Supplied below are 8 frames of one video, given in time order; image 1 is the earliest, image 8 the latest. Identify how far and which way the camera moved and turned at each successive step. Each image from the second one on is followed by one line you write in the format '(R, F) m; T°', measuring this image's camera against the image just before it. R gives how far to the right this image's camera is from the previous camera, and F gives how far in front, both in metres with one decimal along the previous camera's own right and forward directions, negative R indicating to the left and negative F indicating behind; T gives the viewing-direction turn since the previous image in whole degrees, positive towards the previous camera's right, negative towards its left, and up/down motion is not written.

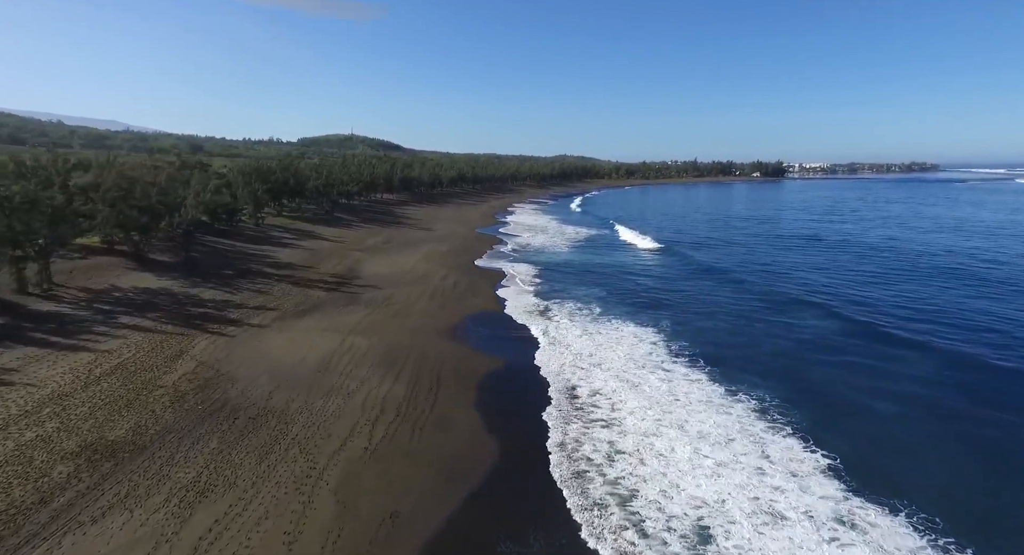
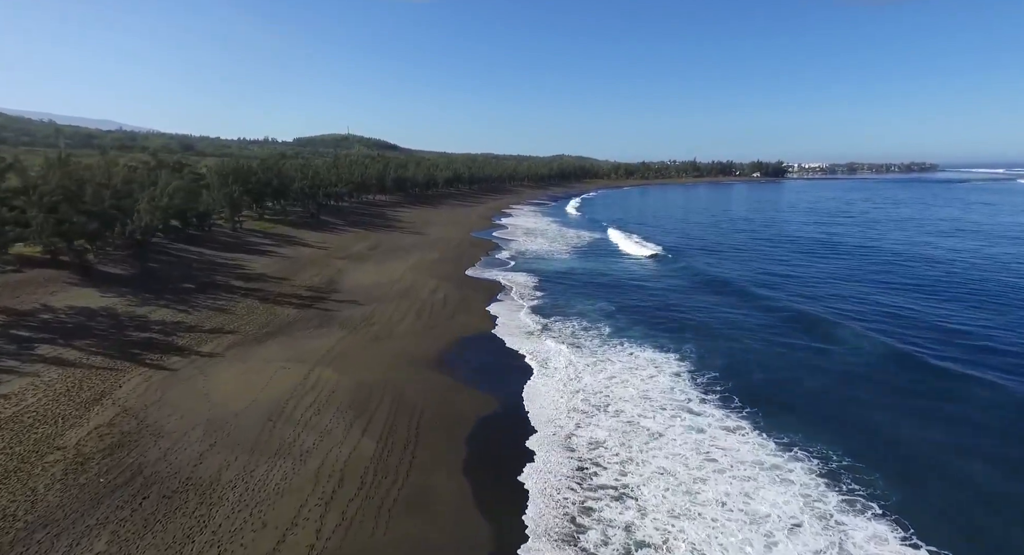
(0.0, +3.3) m; 0°
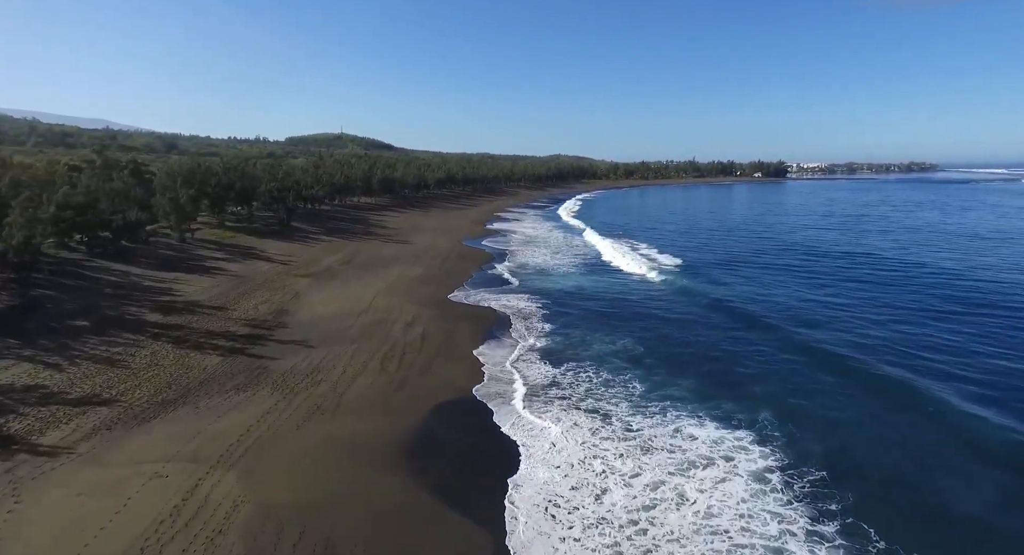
(-0.1, +6.3) m; 0°
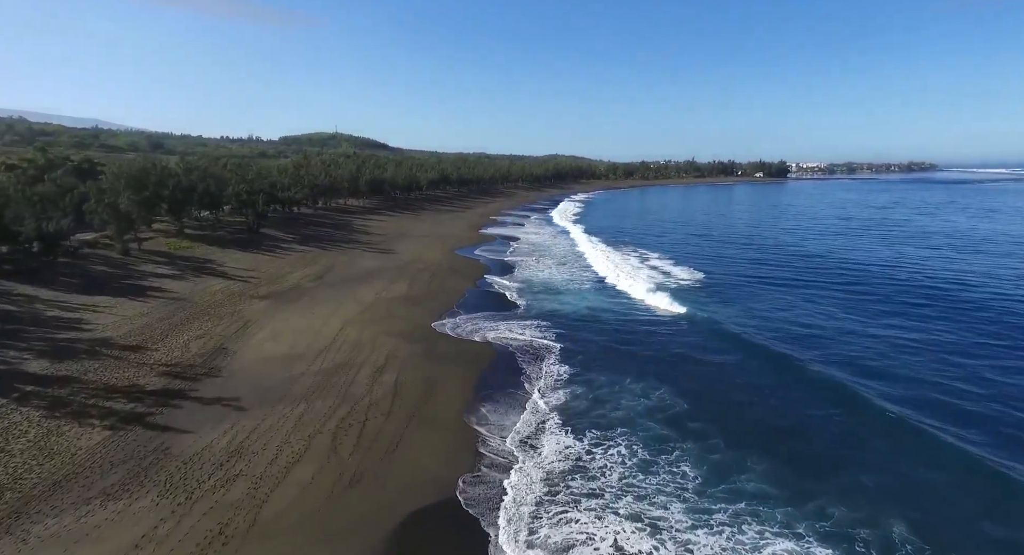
(-0.1, +5.3) m; 0°
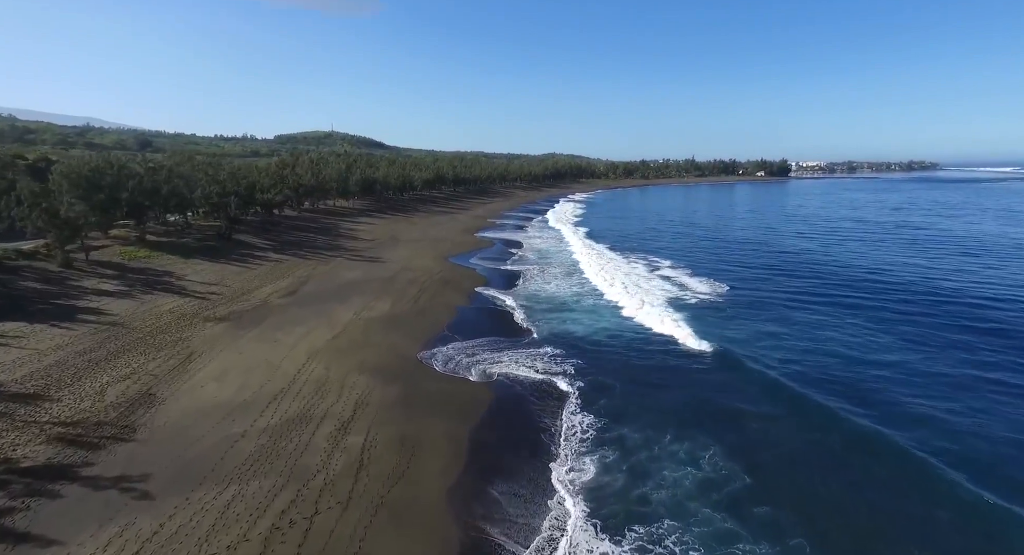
(-0.1, +4.0) m; 0°
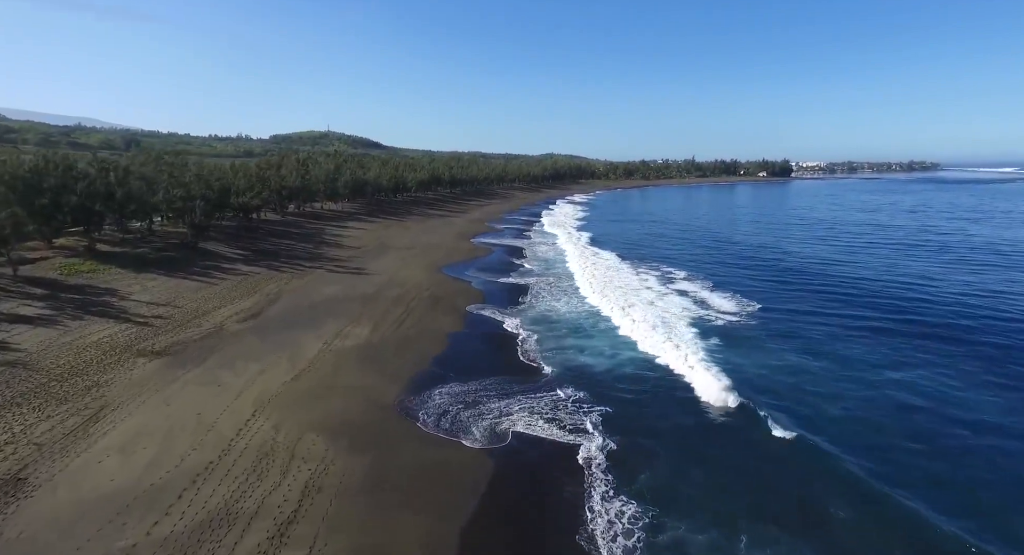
(-0.1, +4.1) m; 0°
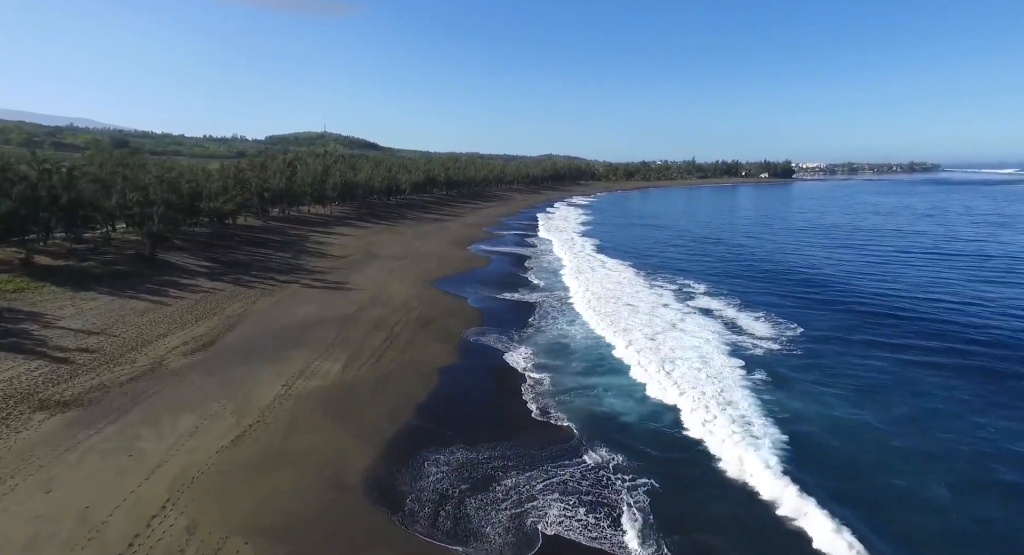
(-0.1, +3.9) m; 0°
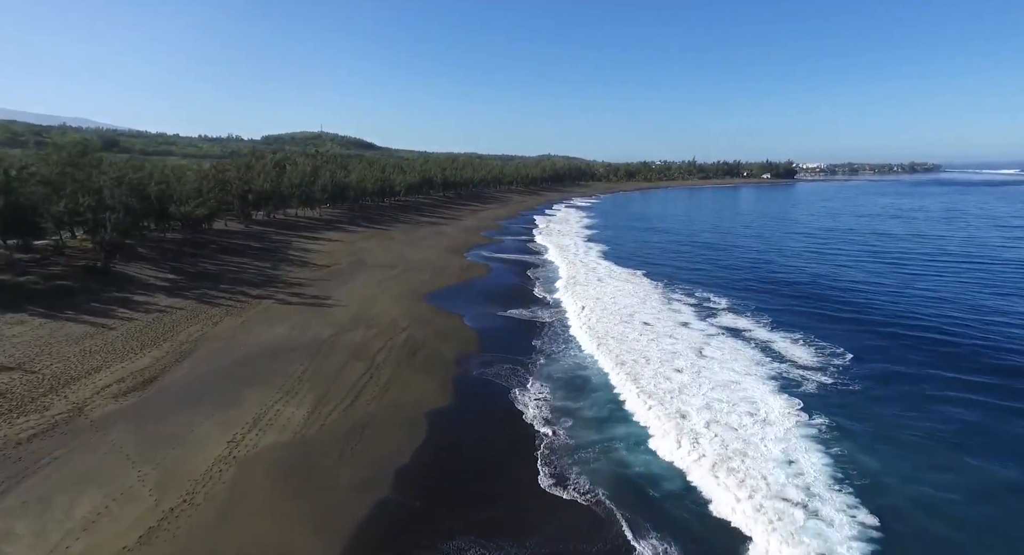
(-0.1, +3.5) m; 0°
